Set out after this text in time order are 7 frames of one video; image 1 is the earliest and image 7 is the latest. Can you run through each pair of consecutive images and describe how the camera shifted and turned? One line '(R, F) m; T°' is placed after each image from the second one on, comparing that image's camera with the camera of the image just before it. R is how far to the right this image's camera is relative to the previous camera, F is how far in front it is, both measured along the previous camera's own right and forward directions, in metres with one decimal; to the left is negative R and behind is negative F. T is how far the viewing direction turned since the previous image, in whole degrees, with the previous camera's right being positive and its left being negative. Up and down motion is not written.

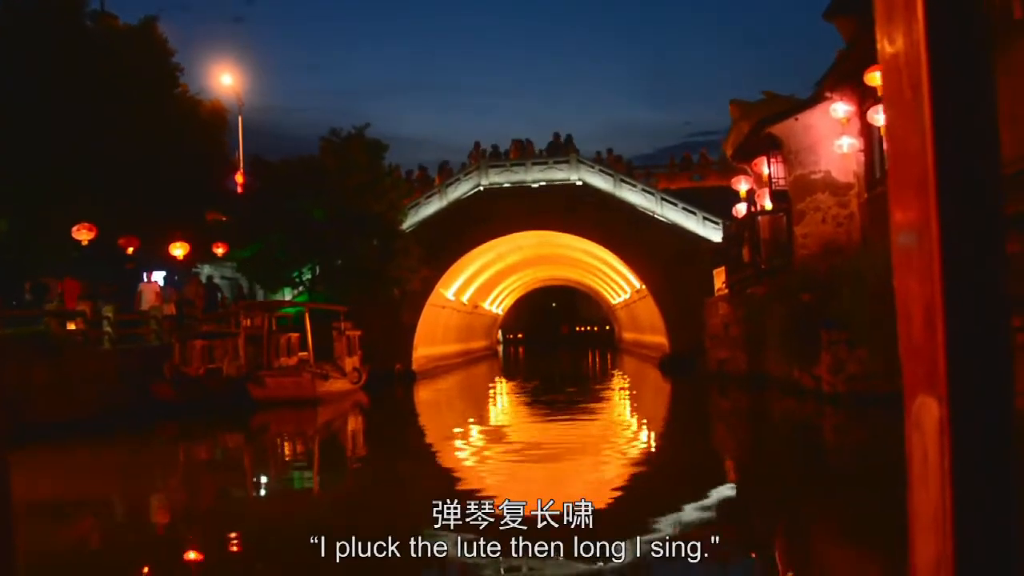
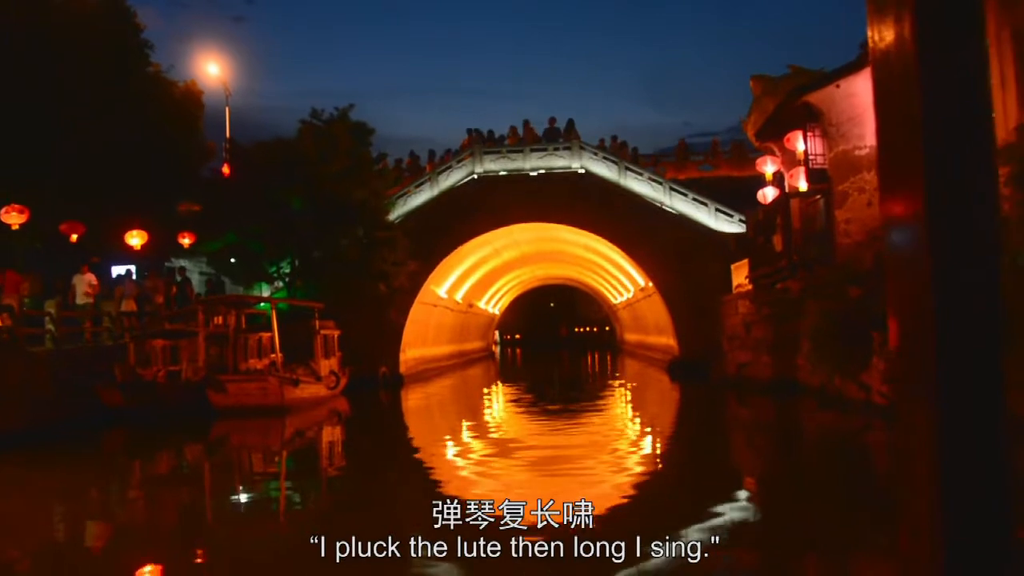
(0.0, +1.7) m; 0°
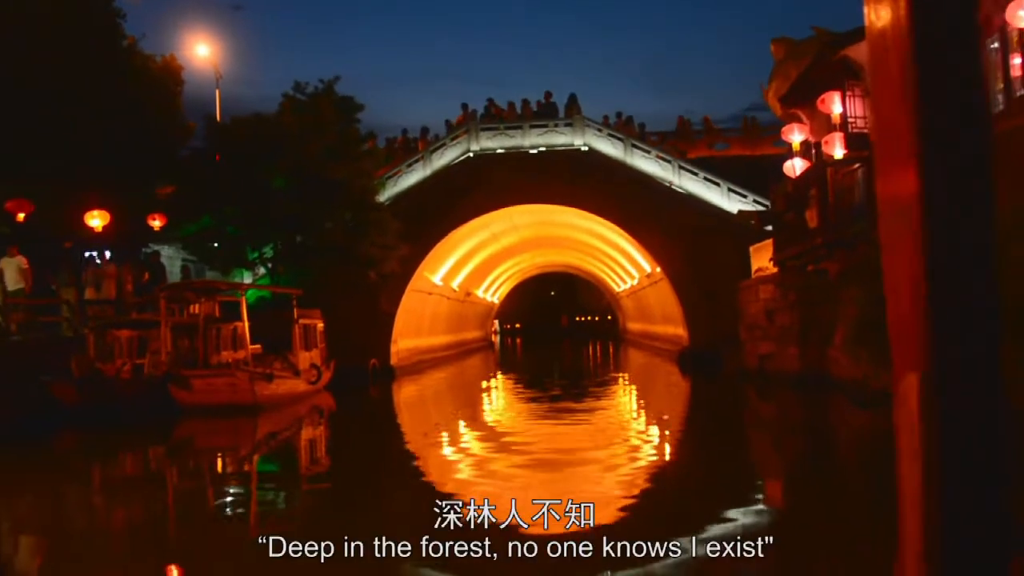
(0.0, +1.3) m; 0°
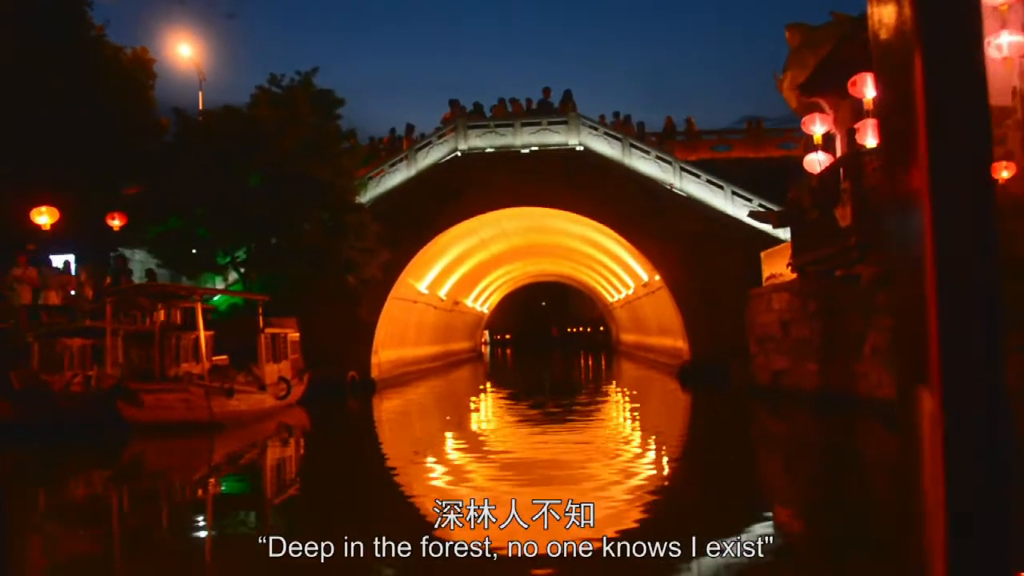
(0.0, +1.2) m; +1°
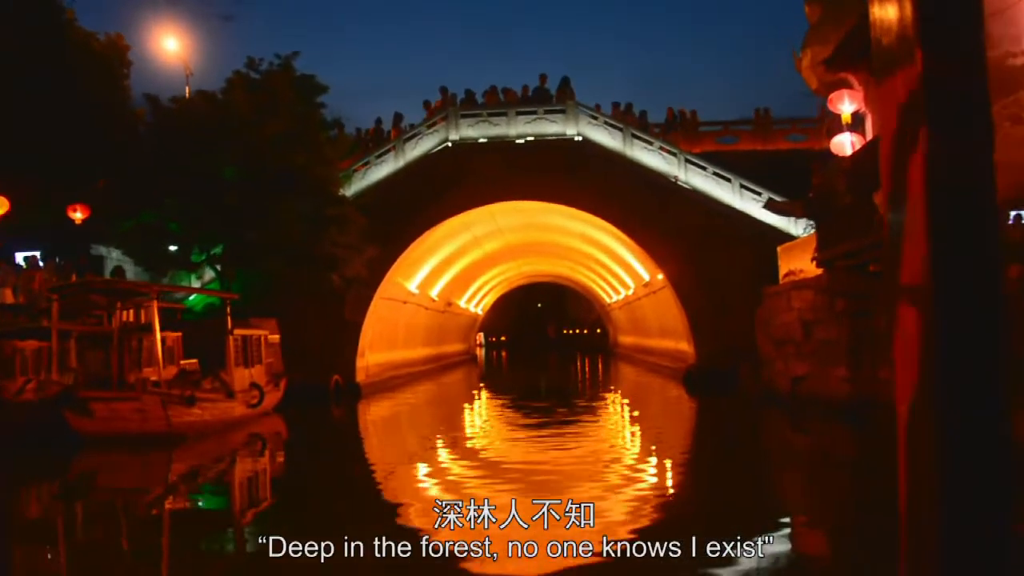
(0.0, +1.1) m; 0°
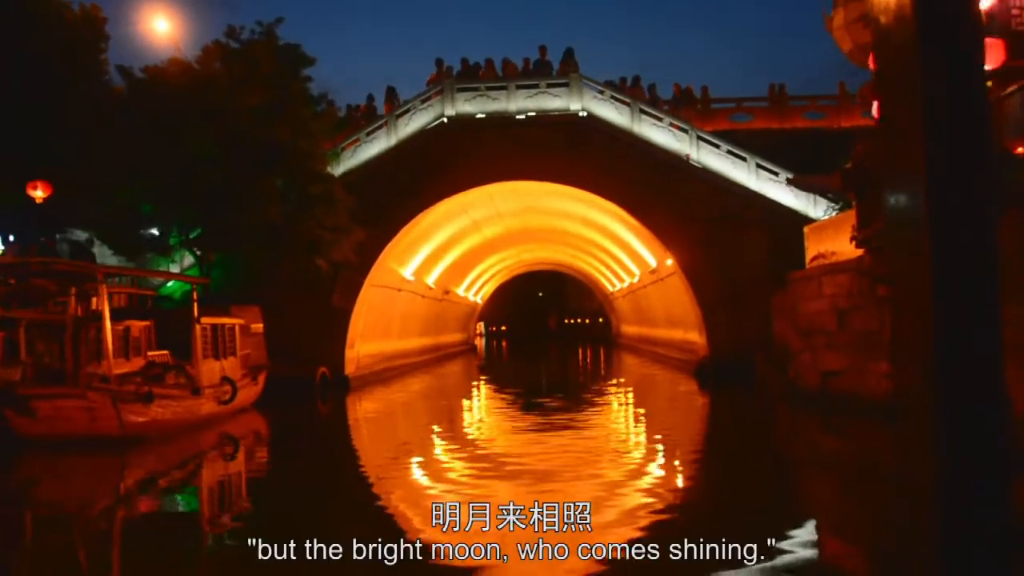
(0.0, +1.1) m; 0°
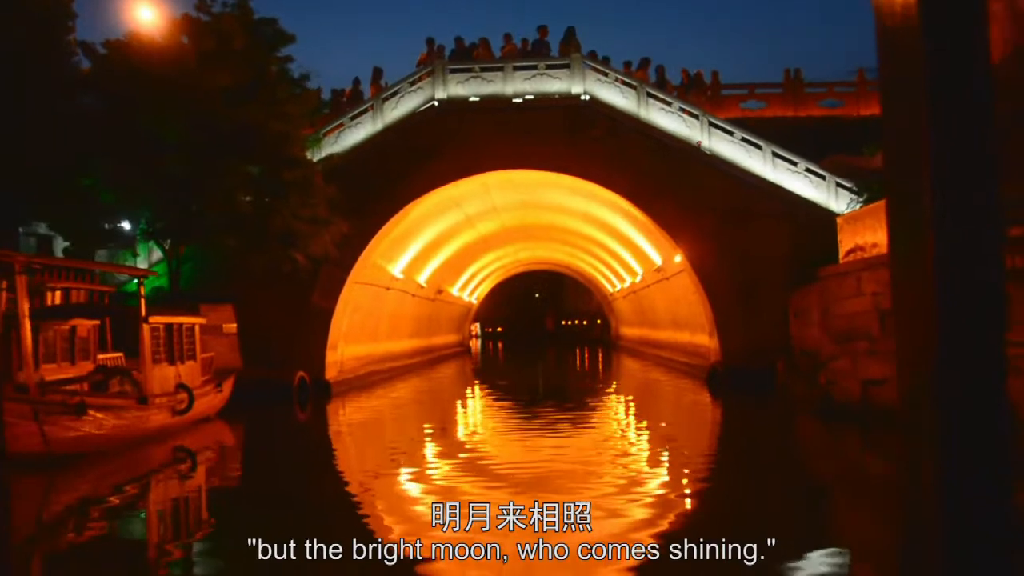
(0.0, +1.2) m; 0°
